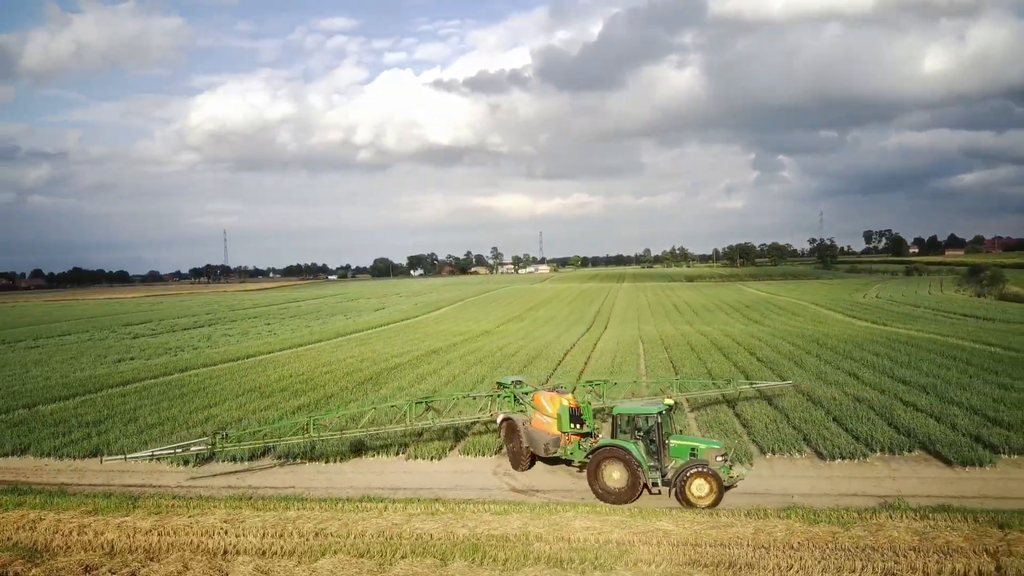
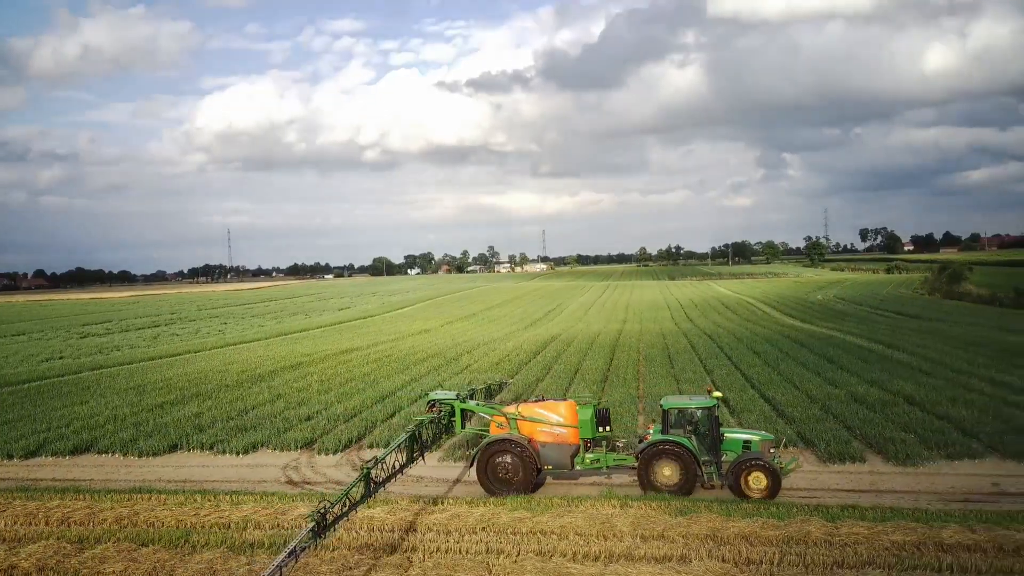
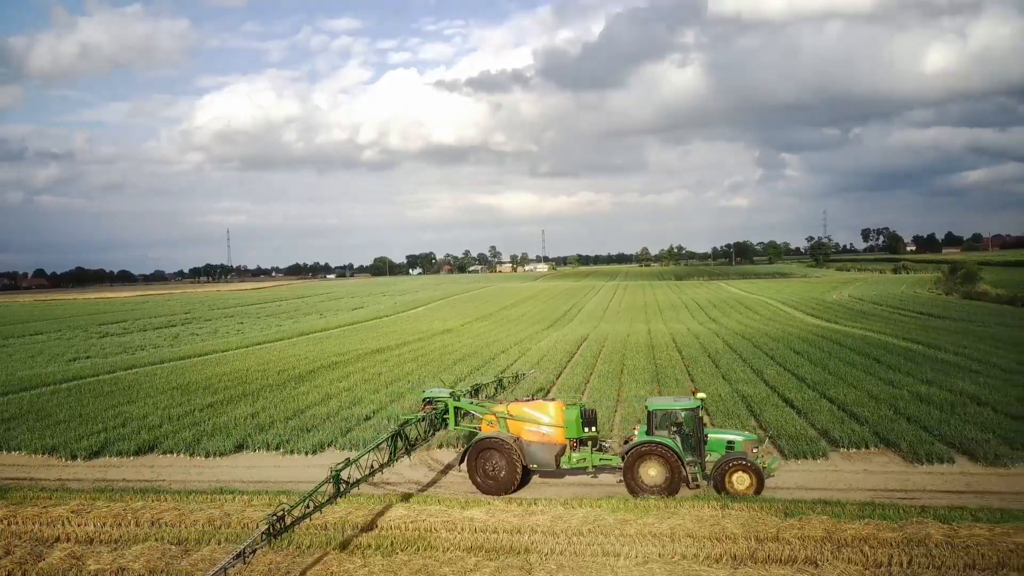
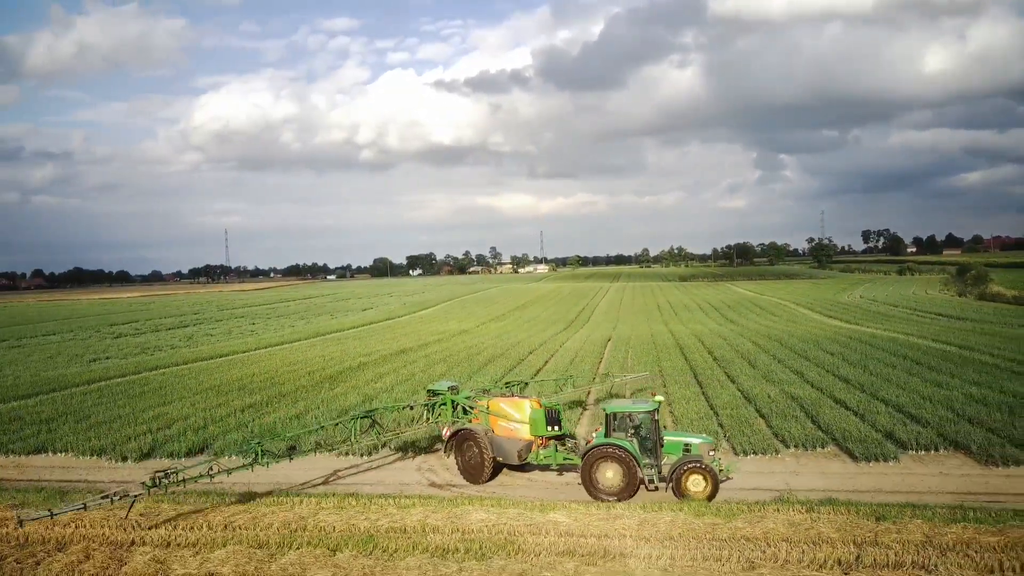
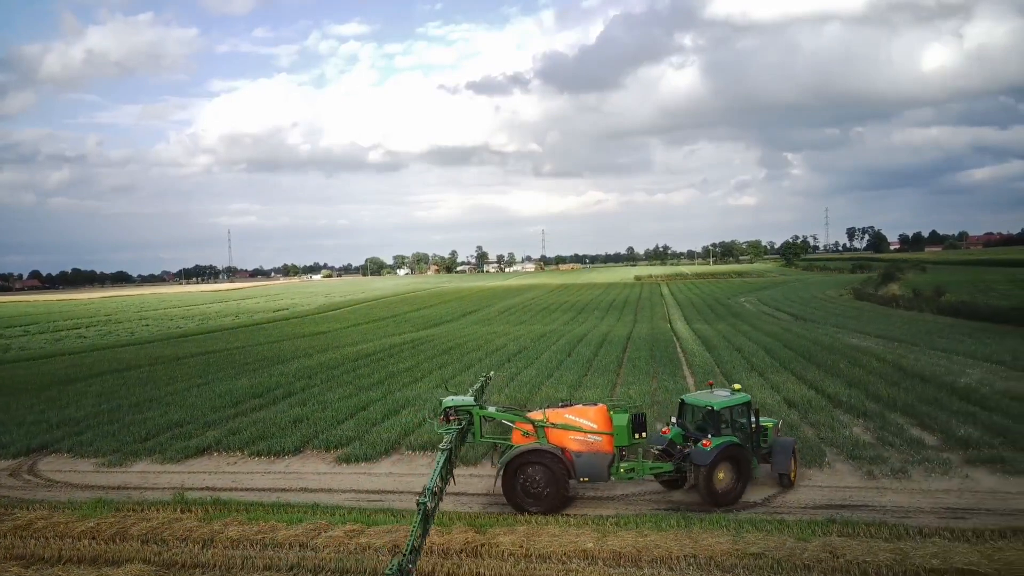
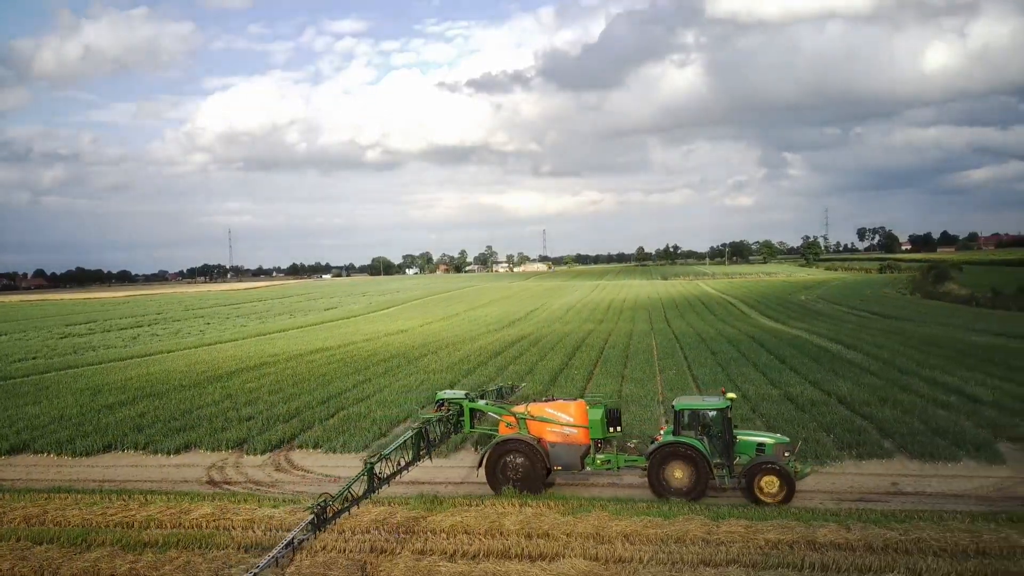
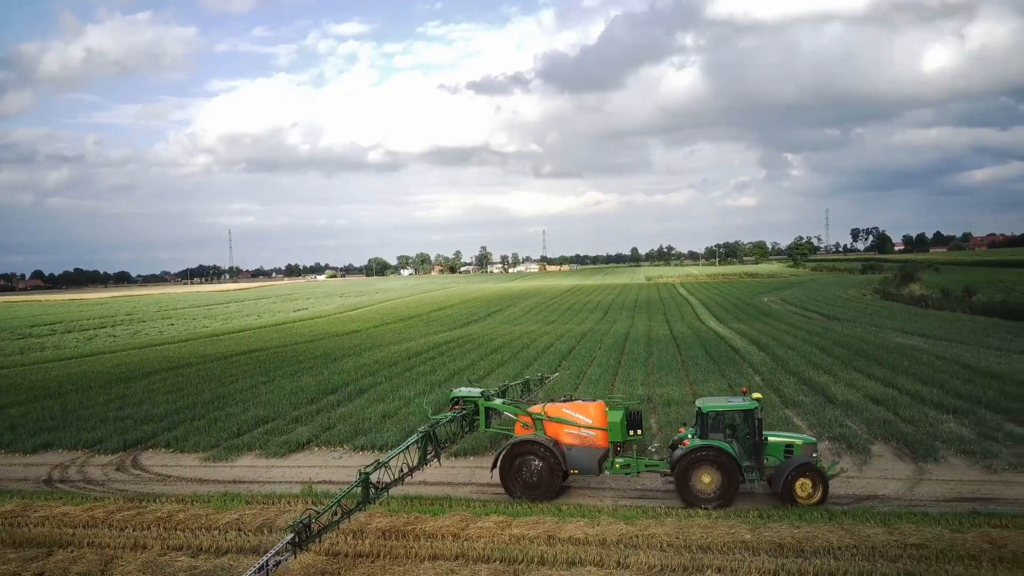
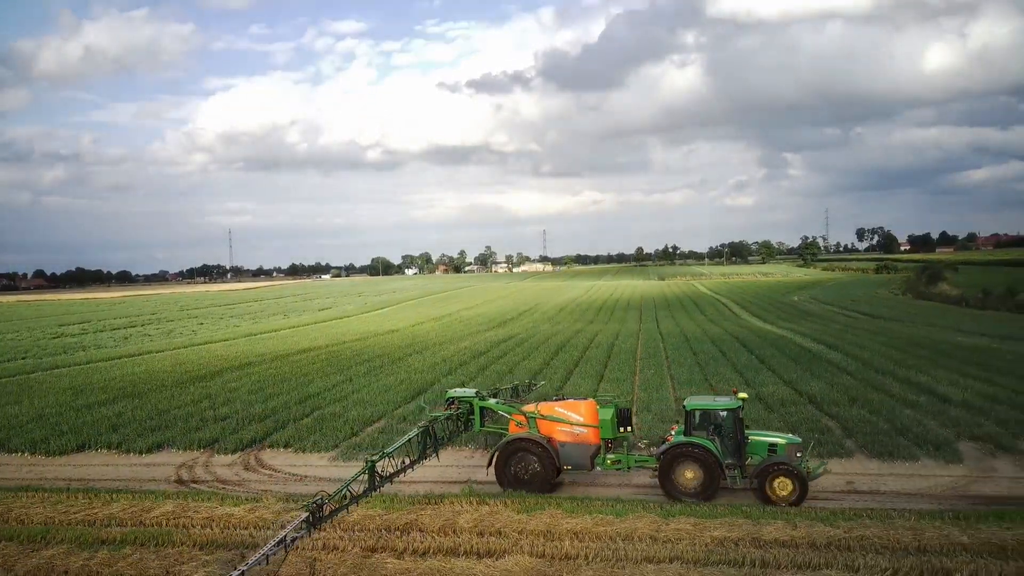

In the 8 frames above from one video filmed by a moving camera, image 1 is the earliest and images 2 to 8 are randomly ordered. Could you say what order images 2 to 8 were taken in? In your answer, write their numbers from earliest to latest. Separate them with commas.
4, 3, 2, 6, 8, 7, 5
